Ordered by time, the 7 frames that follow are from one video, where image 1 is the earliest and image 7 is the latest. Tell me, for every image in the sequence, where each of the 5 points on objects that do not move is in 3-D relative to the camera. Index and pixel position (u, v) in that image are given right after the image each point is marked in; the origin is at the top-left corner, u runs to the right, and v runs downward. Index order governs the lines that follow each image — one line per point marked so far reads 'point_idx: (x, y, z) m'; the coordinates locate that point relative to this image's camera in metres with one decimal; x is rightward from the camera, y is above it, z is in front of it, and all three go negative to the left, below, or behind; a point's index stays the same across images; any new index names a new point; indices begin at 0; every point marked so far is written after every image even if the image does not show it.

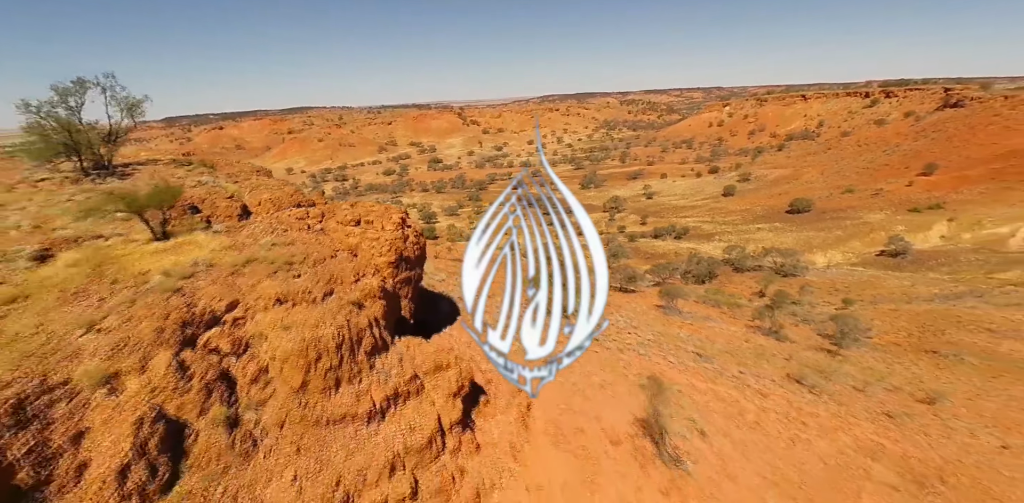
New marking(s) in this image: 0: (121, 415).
0: (-2.3, -1.0, +2.6) m
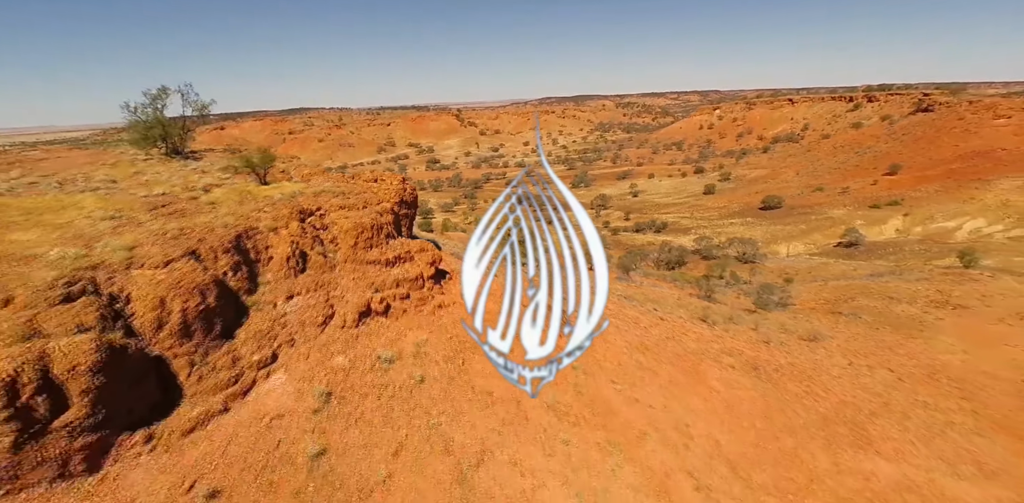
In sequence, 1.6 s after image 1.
0: (-3.2, +0.1, +6.1) m
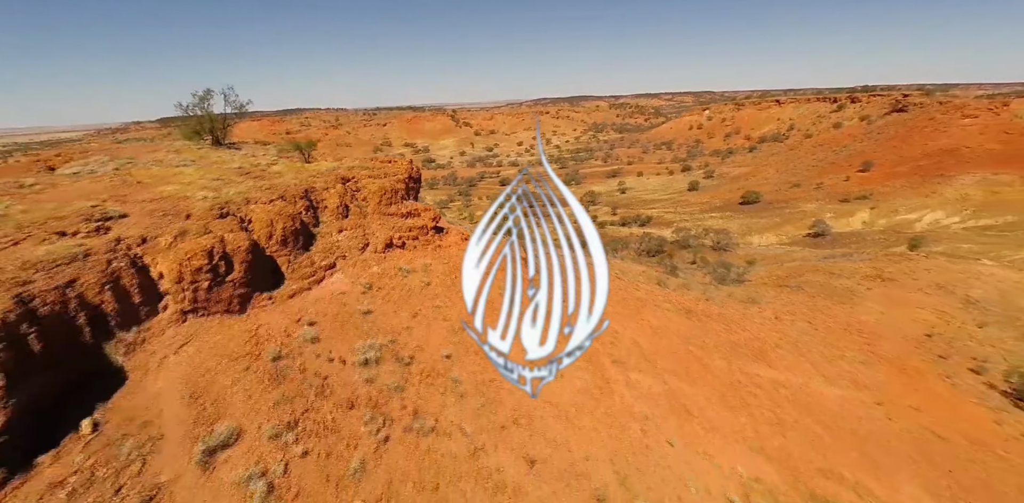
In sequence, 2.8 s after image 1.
0: (-3.6, +1.1, +8.9) m
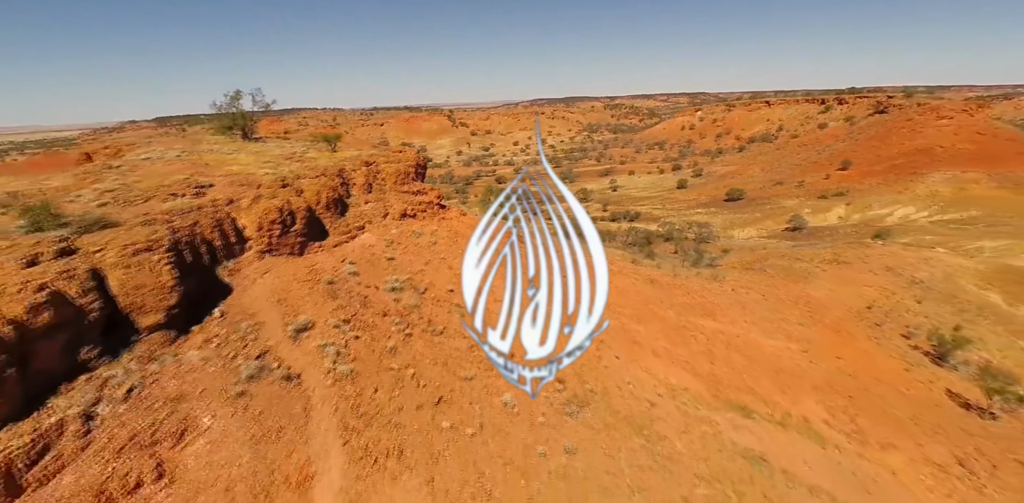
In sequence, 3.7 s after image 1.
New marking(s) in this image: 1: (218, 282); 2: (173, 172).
0: (-3.9, +2.0, +11.3) m
1: (-5.0, -0.5, +7.4) m
2: (-8.0, +1.9, +10.4) m
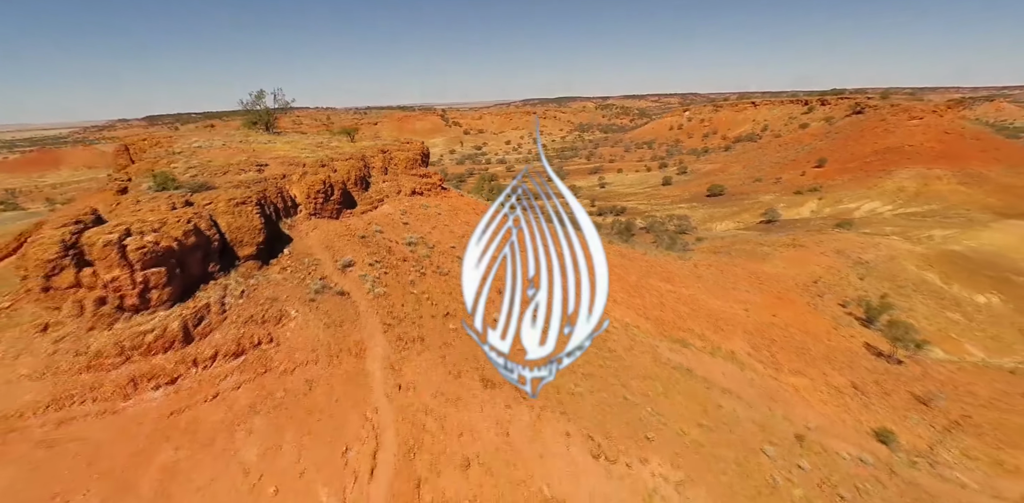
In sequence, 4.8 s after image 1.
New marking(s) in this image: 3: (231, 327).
0: (-4.3, +2.9, +14.0) m
1: (-5.3, +0.4, +10.1) m
2: (-8.3, +2.9, +13.0) m
3: (-4.8, -1.3, +7.4) m
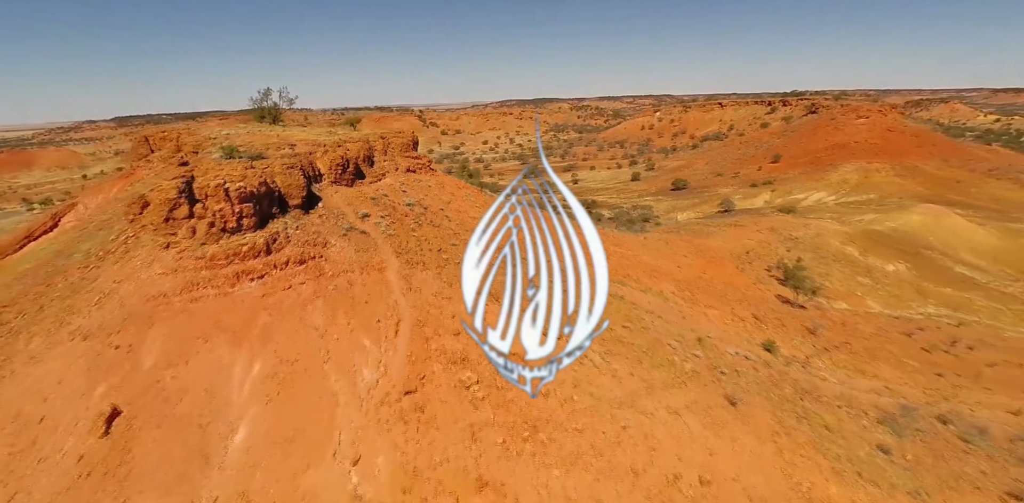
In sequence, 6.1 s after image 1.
0: (-5.3, +4.3, +17.4) m
1: (-6.0, +1.8, +13.4) m
2: (-9.2, +4.2, +16.2) m
3: (-5.4, +0.1, +10.8) m
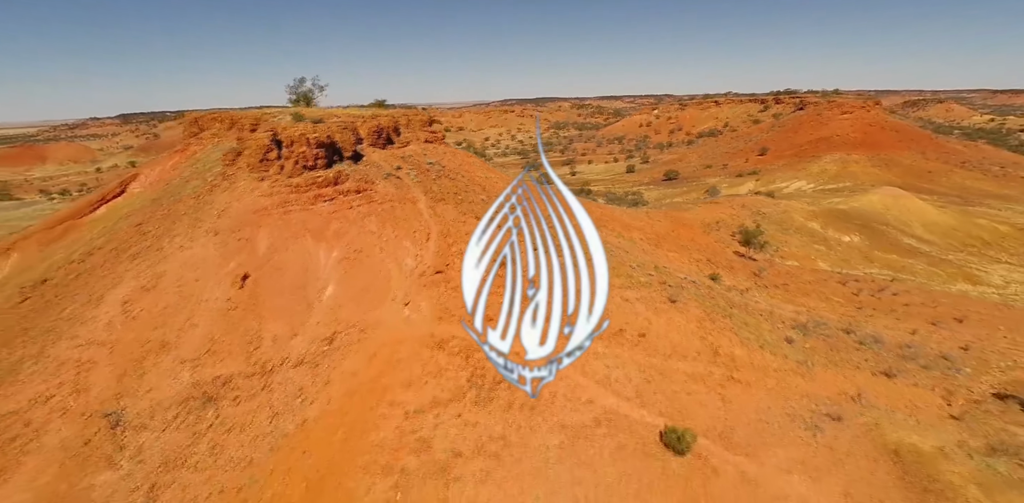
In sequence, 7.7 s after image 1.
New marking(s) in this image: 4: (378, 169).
0: (-5.4, +6.5, +21.4) m
1: (-6.1, +4.1, +17.5) m
2: (-9.3, +6.4, +20.3) m
3: (-5.5, +2.4, +14.9) m
4: (-5.1, +3.1, +16.6) m
